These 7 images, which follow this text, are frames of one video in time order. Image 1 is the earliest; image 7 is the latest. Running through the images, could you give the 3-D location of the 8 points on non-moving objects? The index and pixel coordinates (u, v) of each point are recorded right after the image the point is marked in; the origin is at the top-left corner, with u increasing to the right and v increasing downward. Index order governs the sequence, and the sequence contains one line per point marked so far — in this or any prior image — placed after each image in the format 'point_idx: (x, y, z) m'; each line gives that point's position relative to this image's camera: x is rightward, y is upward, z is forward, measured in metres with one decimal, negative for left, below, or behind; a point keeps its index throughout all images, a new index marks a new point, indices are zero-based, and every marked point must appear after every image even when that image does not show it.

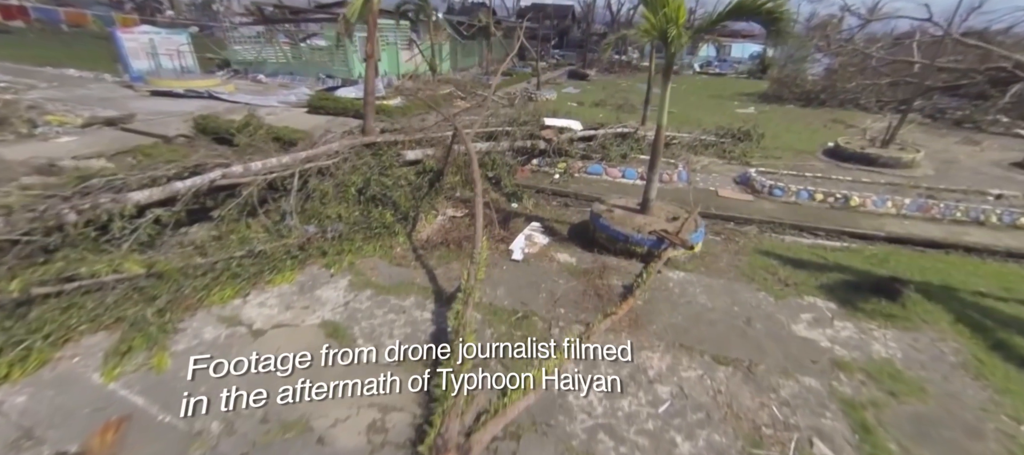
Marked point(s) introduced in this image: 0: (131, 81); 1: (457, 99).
0: (-12.9, +5.0, +13.6) m
1: (-1.9, +4.5, +14.1) m
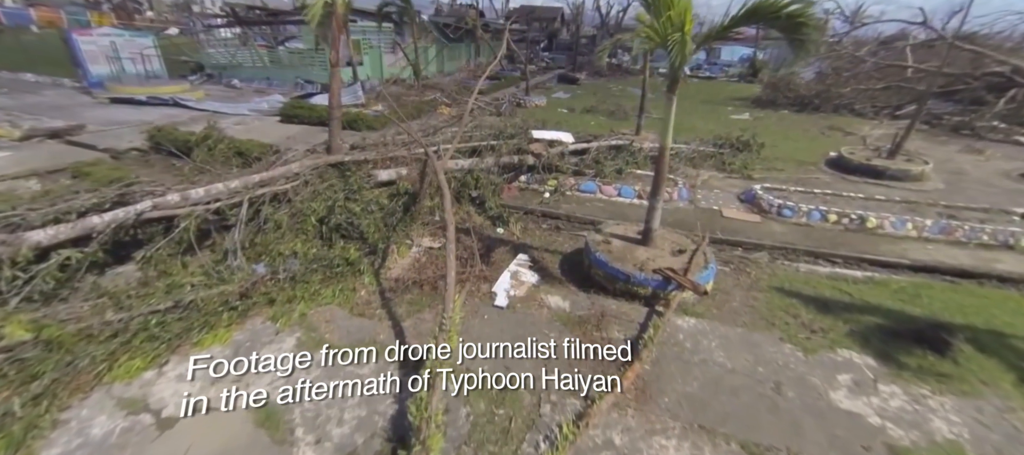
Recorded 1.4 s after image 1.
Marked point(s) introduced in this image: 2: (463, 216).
0: (-13.3, +4.4, +12.6) m
1: (-2.4, +4.0, +13.4) m
2: (-0.7, +0.1, +6.1) m
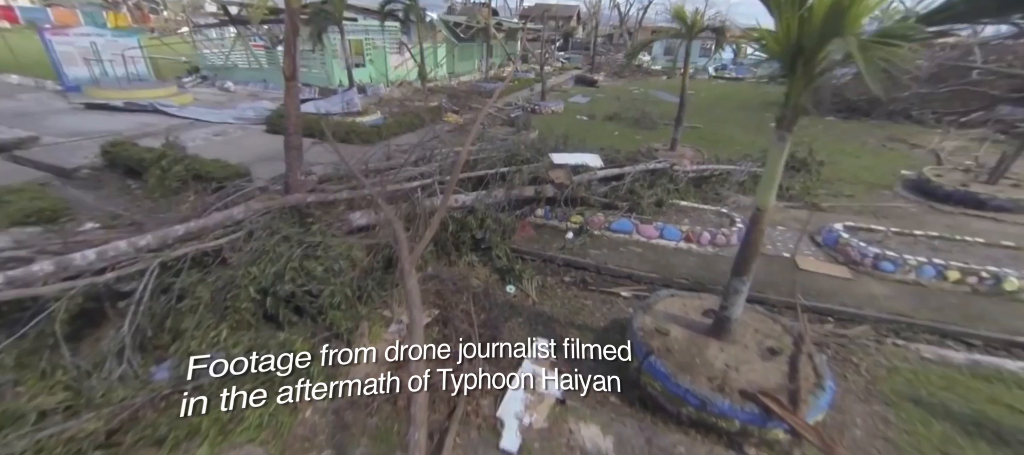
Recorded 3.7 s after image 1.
0: (-12.9, +3.9, +11.6) m
1: (-2.0, +3.4, +12.1) m
2: (-0.6, -0.5, +4.7) m
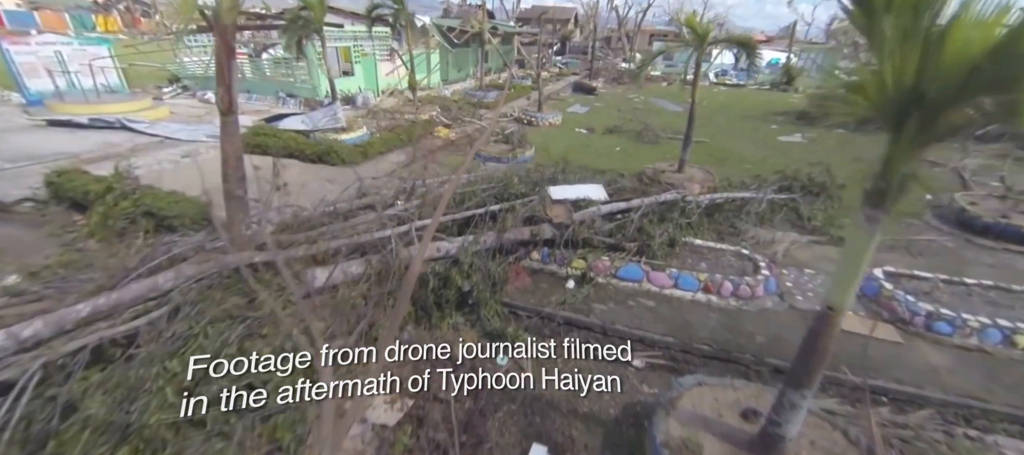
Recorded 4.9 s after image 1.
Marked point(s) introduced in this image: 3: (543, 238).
0: (-13.1, +3.3, +10.8) m
1: (-2.1, +2.8, +11.3) m
2: (-0.6, -1.1, +4.0) m
3: (+0.4, -0.1, +4.9) m
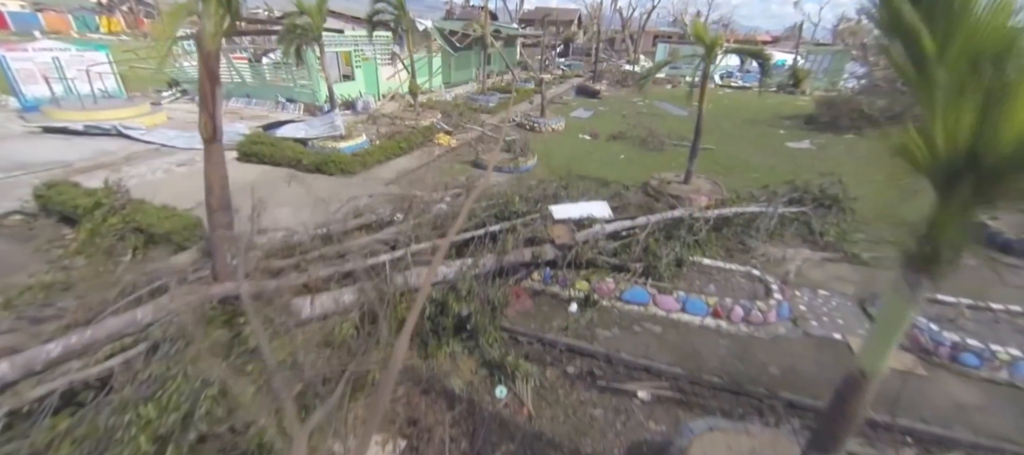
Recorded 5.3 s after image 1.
0: (-13.0, +3.1, +10.7) m
1: (-2.0, +2.6, +11.2) m
2: (-0.7, -1.3, +3.8) m
3: (+0.4, -0.4, +4.7) m
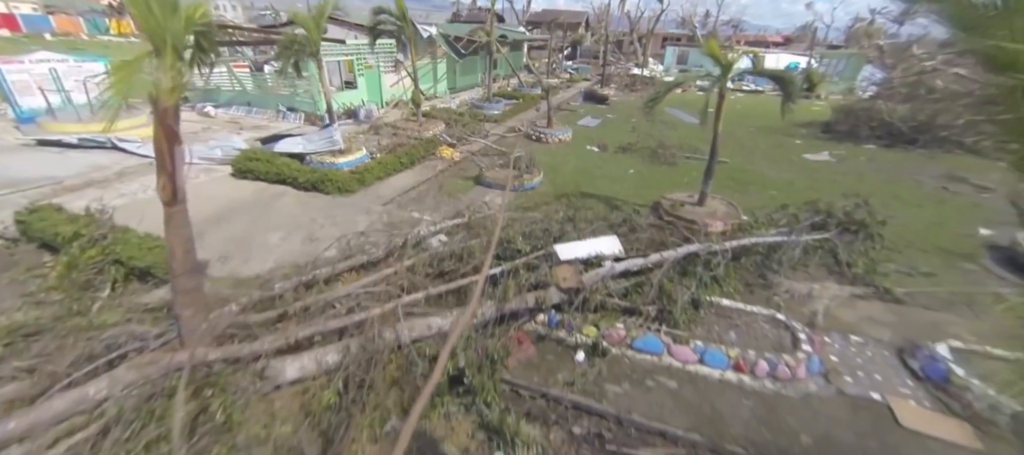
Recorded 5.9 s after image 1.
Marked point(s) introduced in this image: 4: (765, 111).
0: (-12.9, +2.7, +10.5) m
1: (-1.9, +2.2, +10.8) m
2: (-0.6, -1.8, +3.5) m
3: (+0.4, -0.8, +4.3) m
4: (+11.9, +5.5, +18.9) m
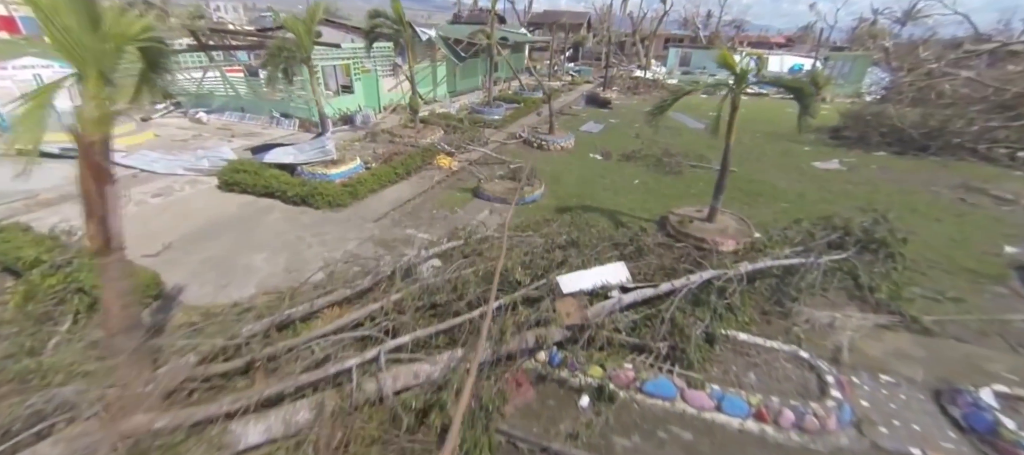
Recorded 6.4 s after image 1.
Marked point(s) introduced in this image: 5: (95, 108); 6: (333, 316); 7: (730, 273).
0: (-12.9, +2.4, +10.1) m
1: (-1.9, +1.9, +10.4) m
2: (-0.7, -2.1, +3.1) m
3: (+0.4, -1.1, +3.9) m
4: (+11.9, +5.1, +18.5) m
5: (-2.1, +0.6, +2.0) m
6: (-1.8, -0.9, +4.0) m
7: (+2.7, -0.5, +5.0) m
